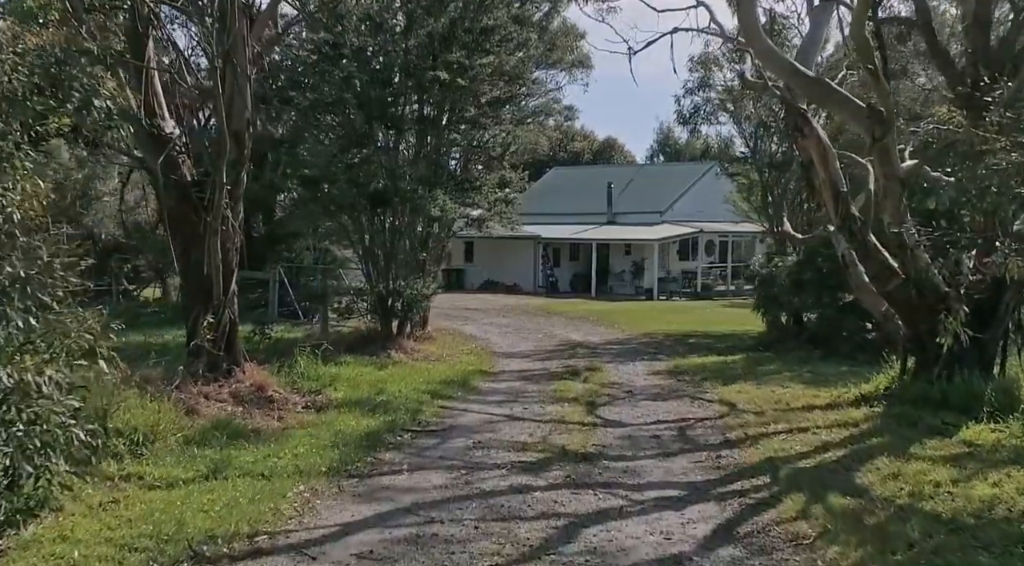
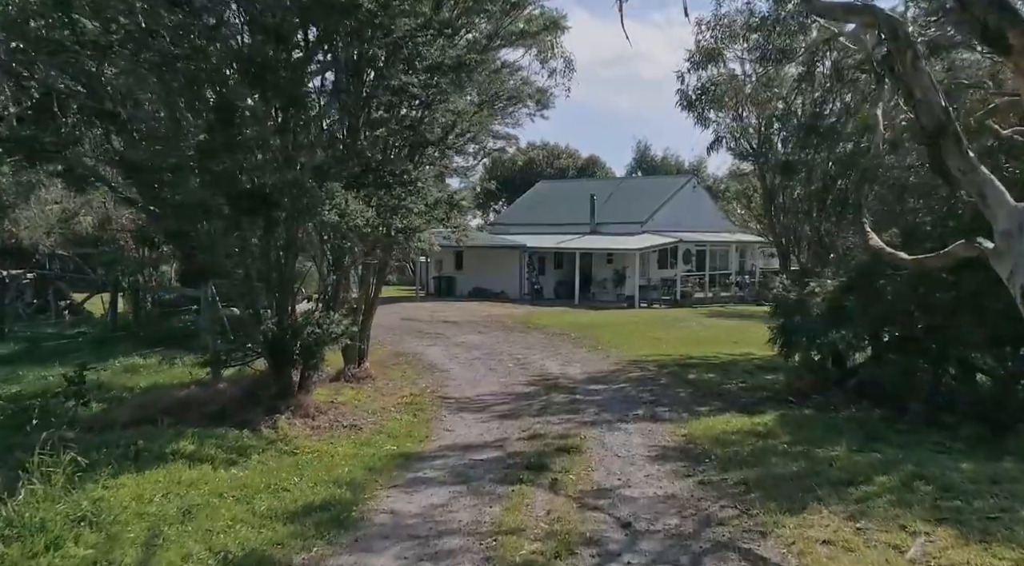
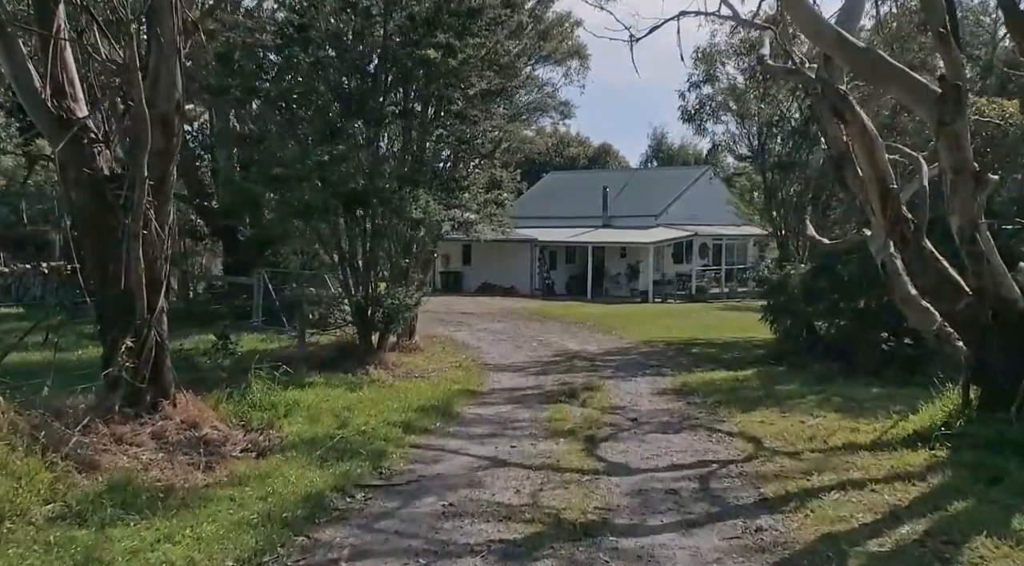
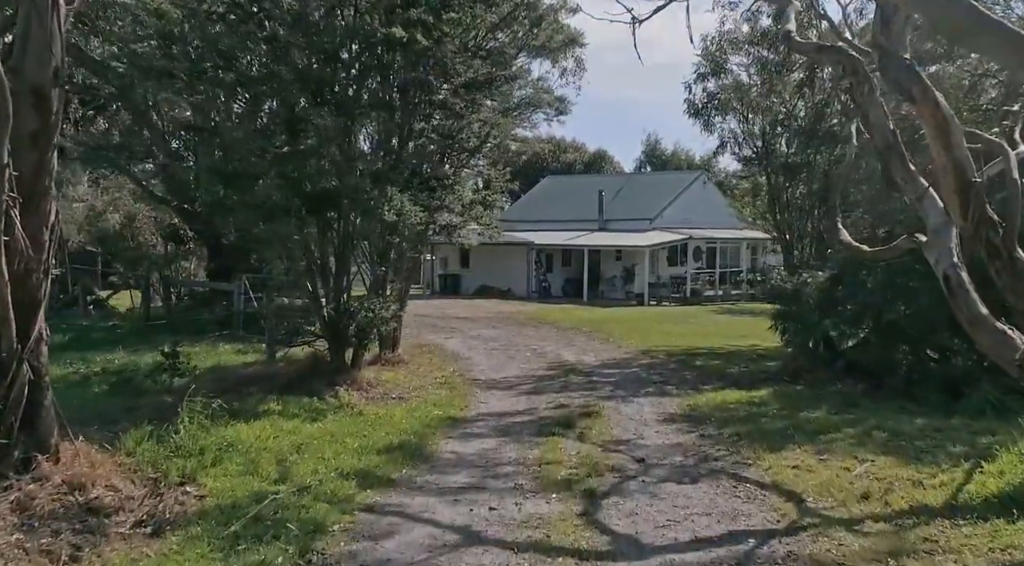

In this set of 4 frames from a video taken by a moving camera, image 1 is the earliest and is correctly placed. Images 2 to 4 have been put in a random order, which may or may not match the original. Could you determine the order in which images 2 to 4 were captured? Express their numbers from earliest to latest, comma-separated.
3, 4, 2
